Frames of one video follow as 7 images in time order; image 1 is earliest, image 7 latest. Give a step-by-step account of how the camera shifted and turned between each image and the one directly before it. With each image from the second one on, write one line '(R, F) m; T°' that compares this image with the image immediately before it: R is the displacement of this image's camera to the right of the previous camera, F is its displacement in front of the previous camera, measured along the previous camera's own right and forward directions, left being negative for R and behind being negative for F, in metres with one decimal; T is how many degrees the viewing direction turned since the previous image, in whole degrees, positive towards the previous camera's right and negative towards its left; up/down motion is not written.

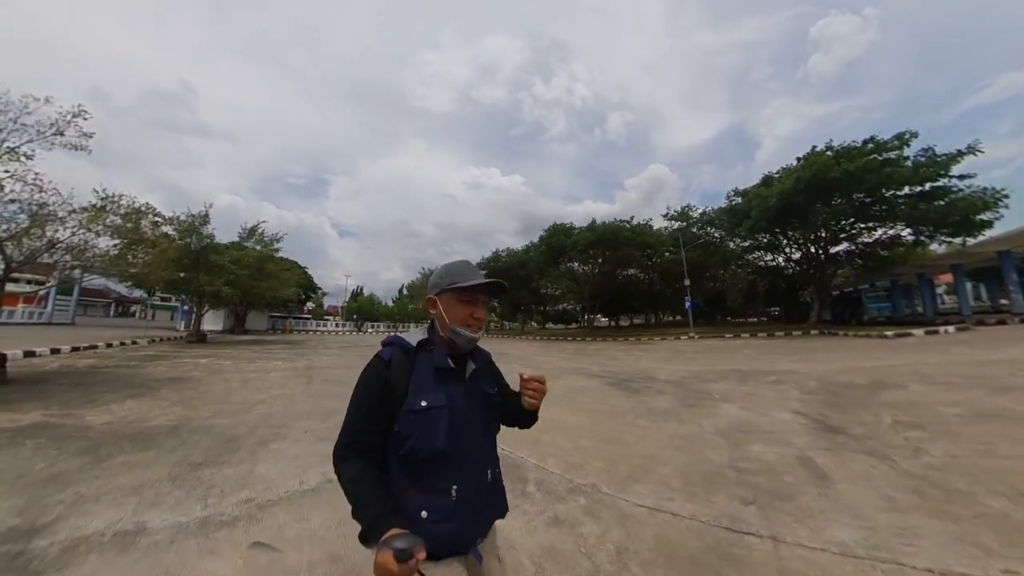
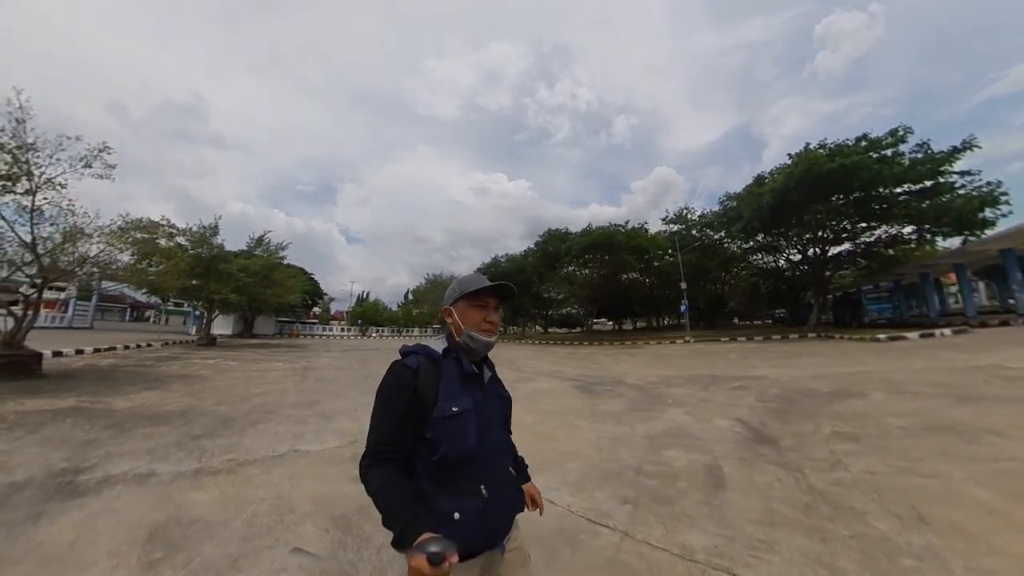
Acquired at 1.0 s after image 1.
(+0.8, +0.1) m; -2°
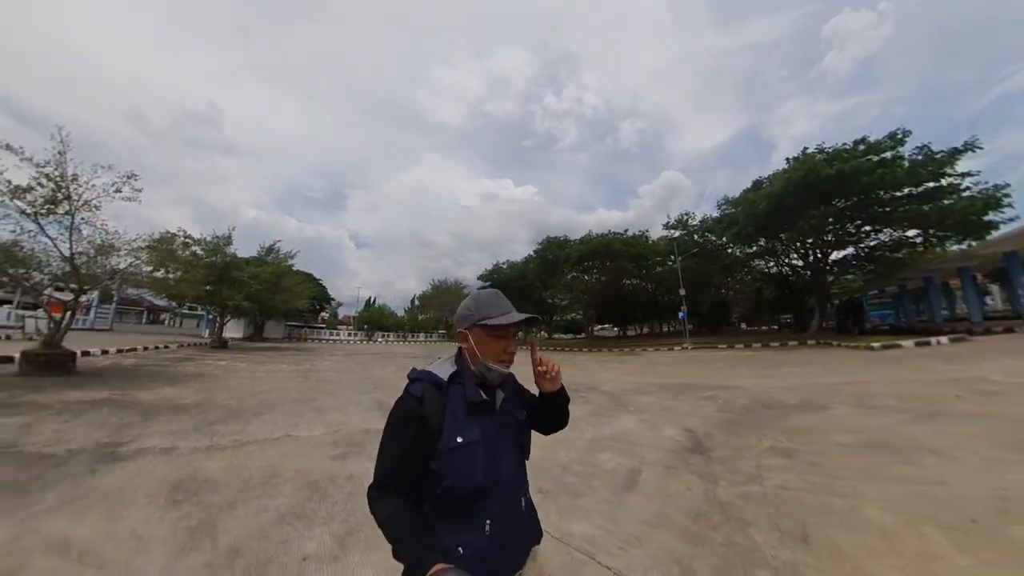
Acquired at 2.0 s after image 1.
(+0.7, +0.1) m; -2°
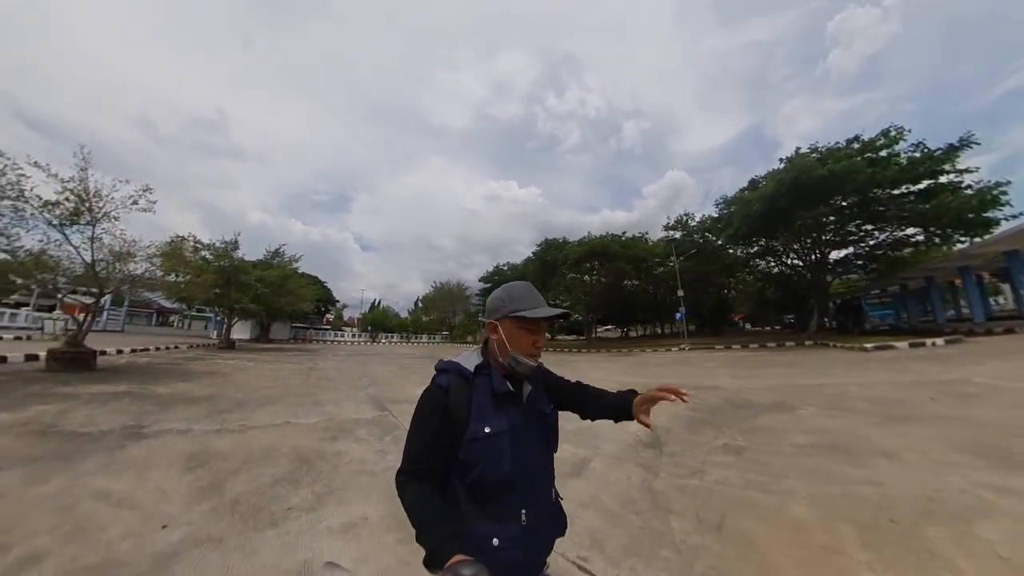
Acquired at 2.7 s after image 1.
(+0.5, 0.0) m; -1°
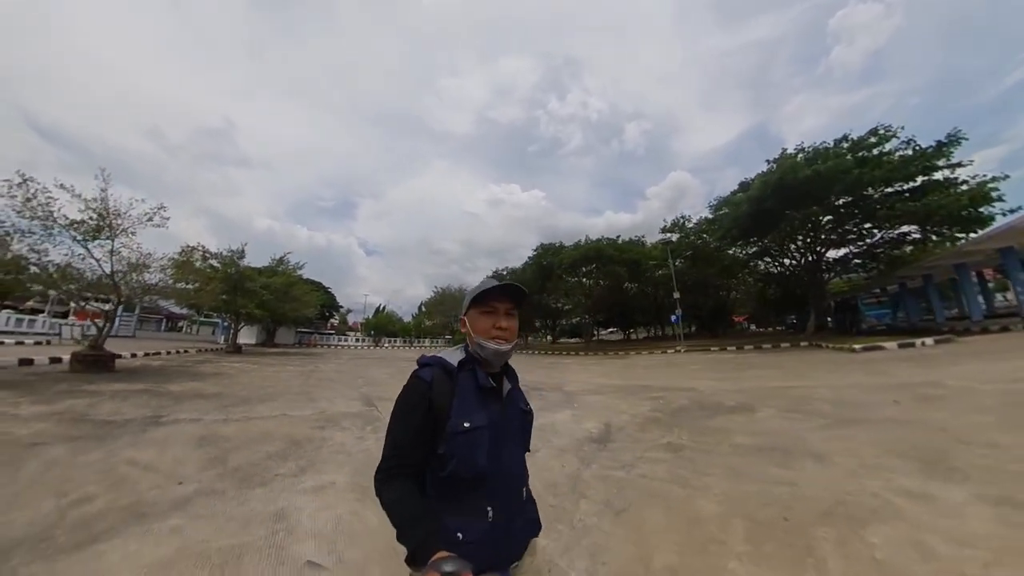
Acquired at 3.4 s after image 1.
(+0.6, 0.0) m; -1°
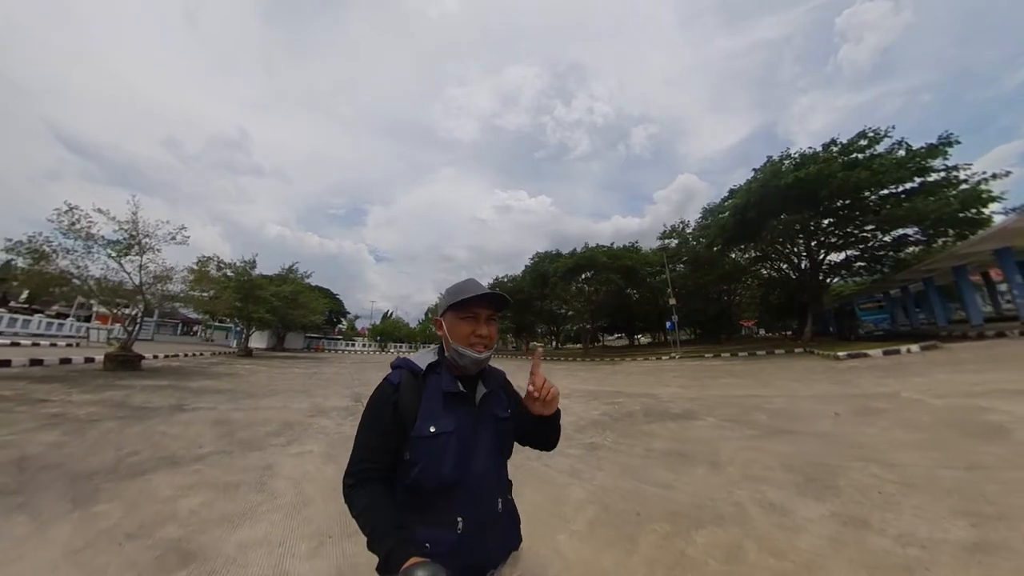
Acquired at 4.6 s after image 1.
(+0.9, 0.0) m; -2°
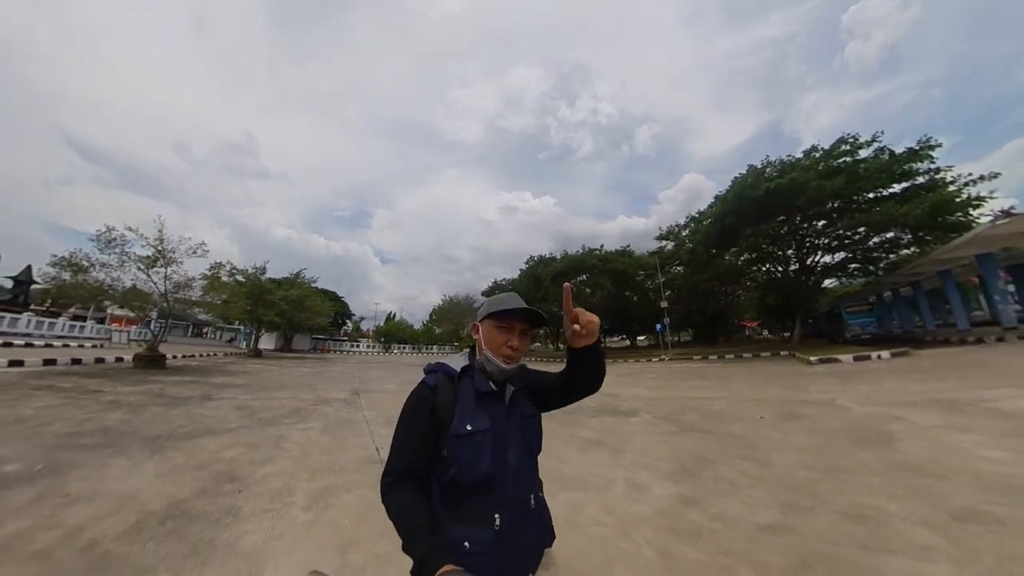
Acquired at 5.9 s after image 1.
(+0.9, -0.2) m; -2°
